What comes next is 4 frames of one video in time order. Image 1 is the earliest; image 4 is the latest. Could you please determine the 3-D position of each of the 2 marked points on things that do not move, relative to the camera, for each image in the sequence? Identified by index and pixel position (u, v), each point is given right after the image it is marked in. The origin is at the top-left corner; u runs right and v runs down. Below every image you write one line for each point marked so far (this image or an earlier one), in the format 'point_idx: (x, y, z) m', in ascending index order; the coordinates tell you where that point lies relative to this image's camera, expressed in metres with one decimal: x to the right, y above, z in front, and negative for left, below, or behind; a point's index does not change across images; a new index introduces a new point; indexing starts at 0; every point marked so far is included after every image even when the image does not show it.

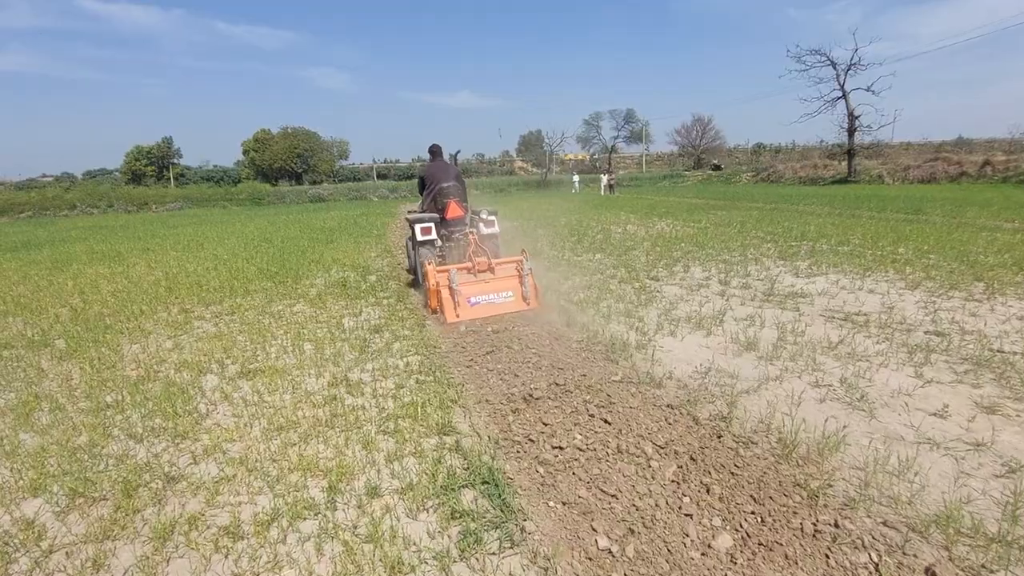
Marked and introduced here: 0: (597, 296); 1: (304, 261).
0: (+1.1, -0.1, +6.5) m
1: (-3.9, +0.5, +9.7) m
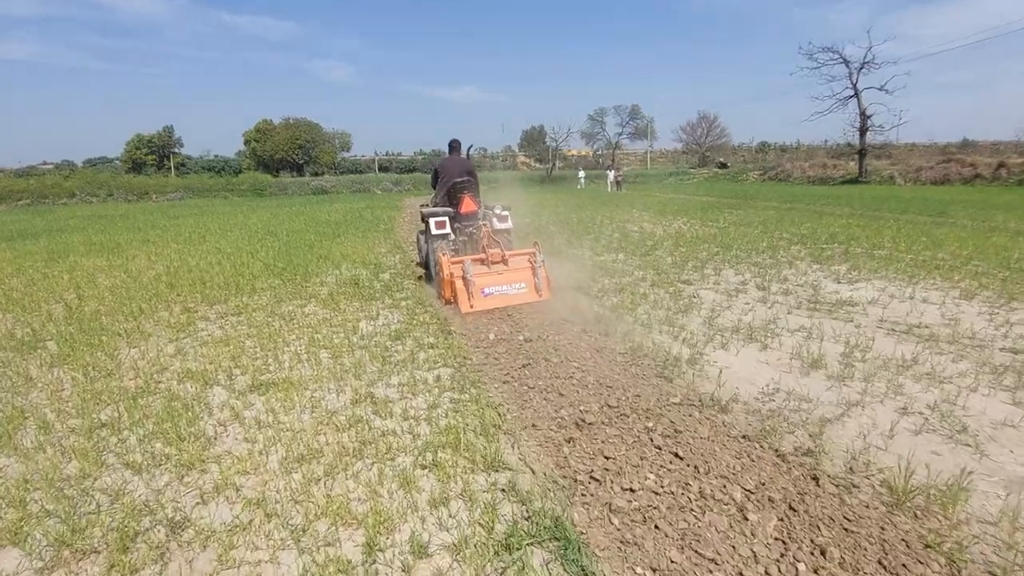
0: (+1.4, -0.1, +6.1) m
1: (-3.6, +0.6, +9.2) m
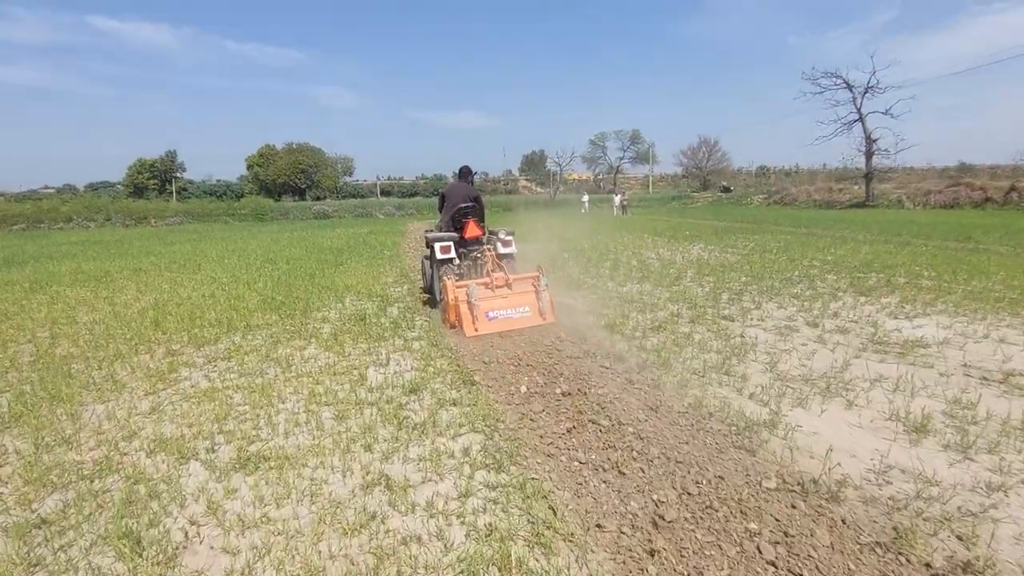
0: (+1.7, -0.5, +5.4) m
1: (-3.3, 0.0, +8.6) m
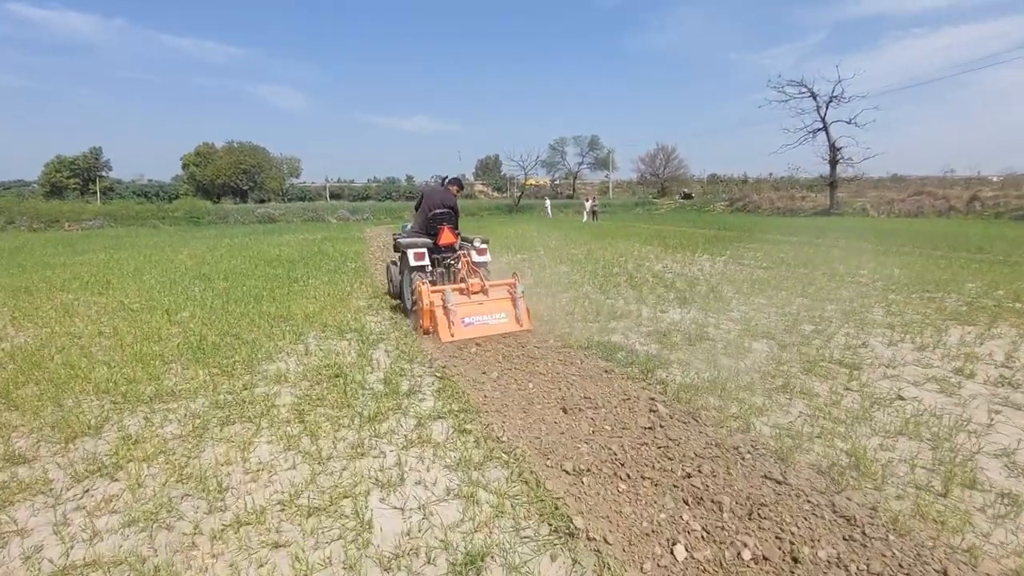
0: (+2.2, -0.9, +3.6) m
1: (-3.1, -0.4, +6.3) m
